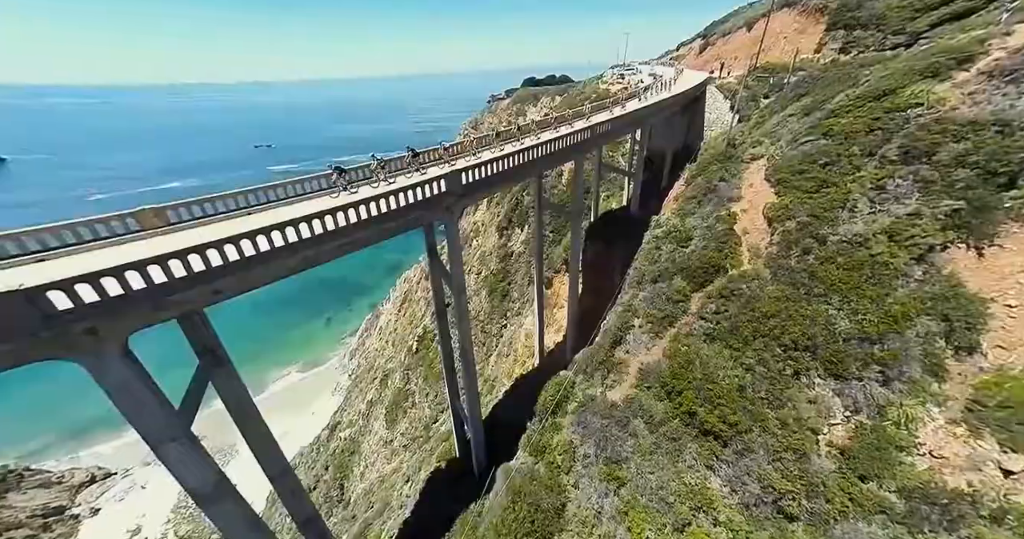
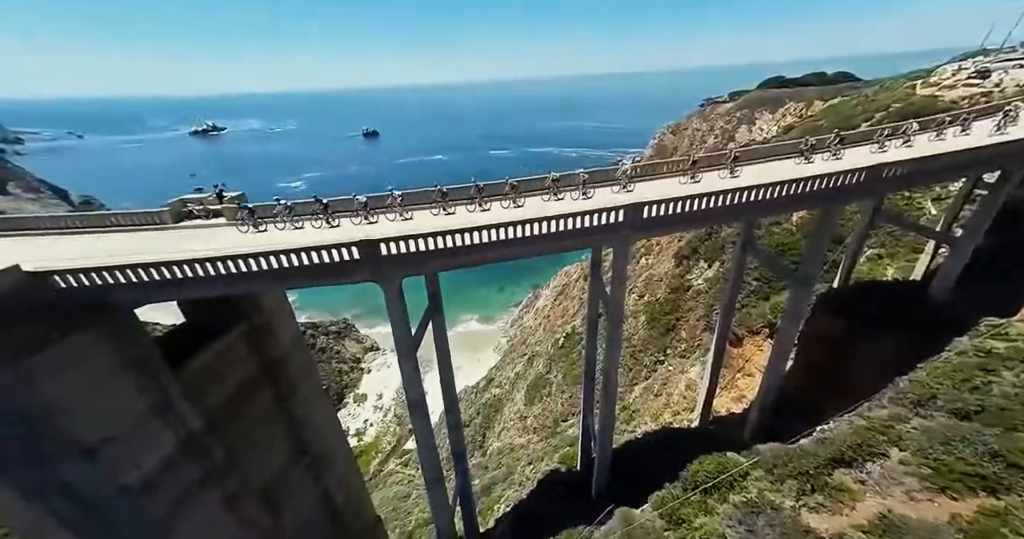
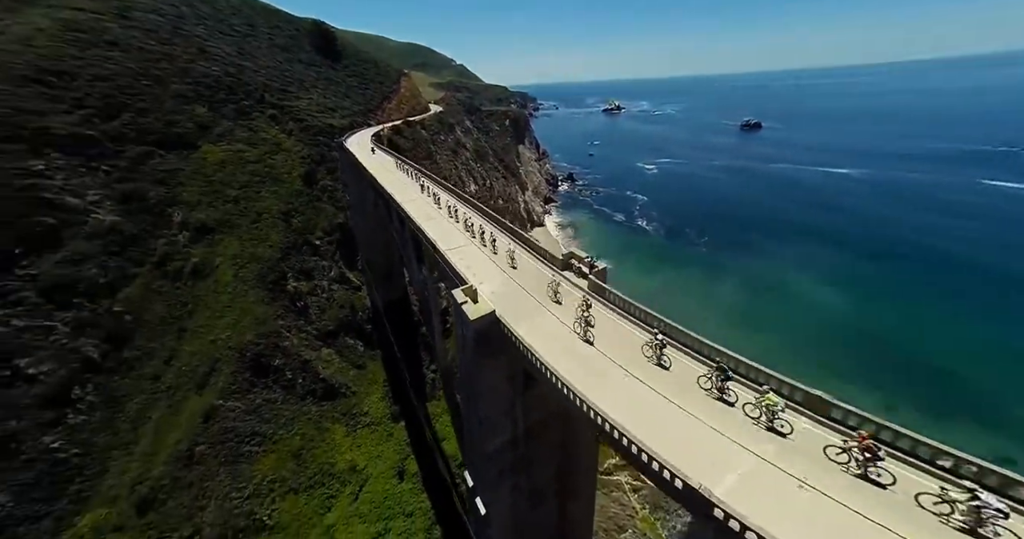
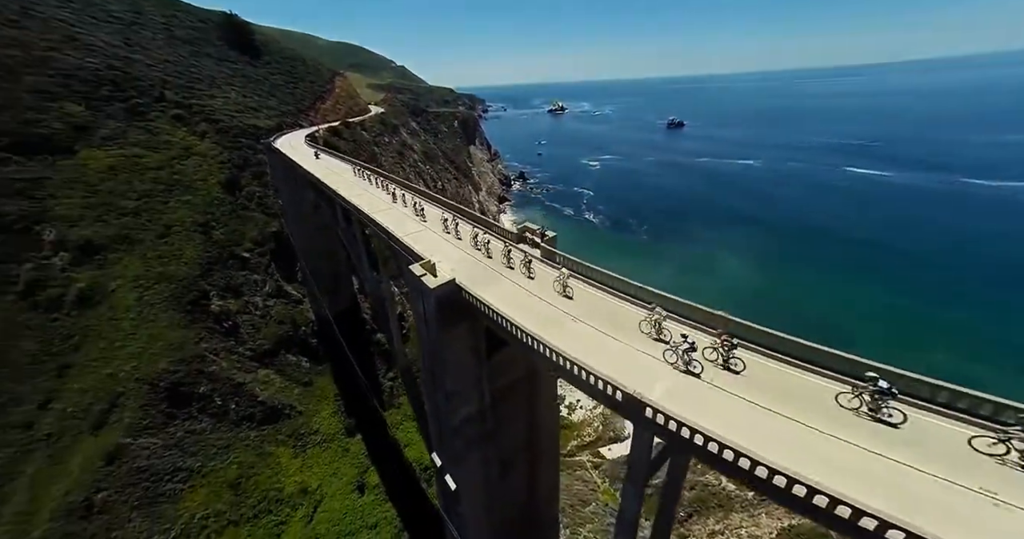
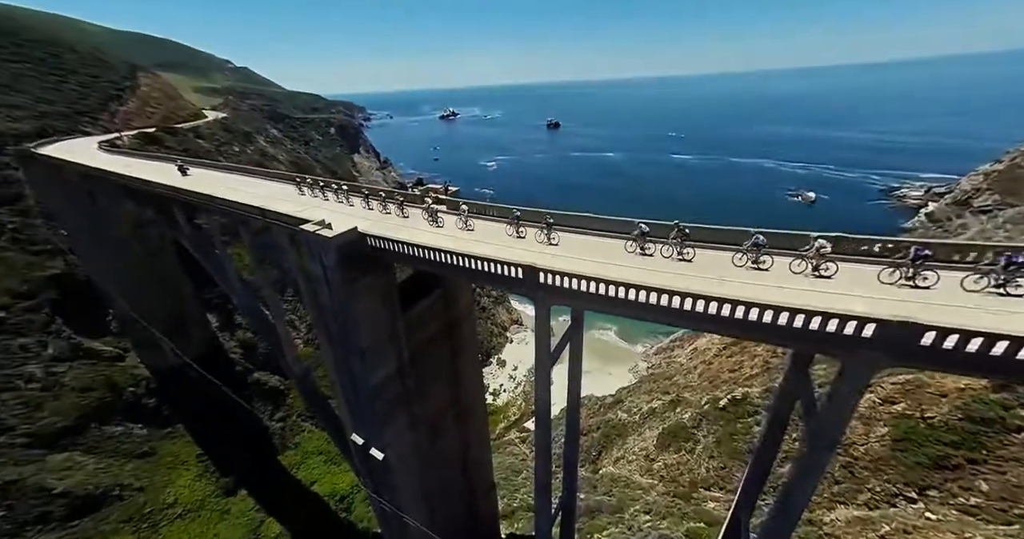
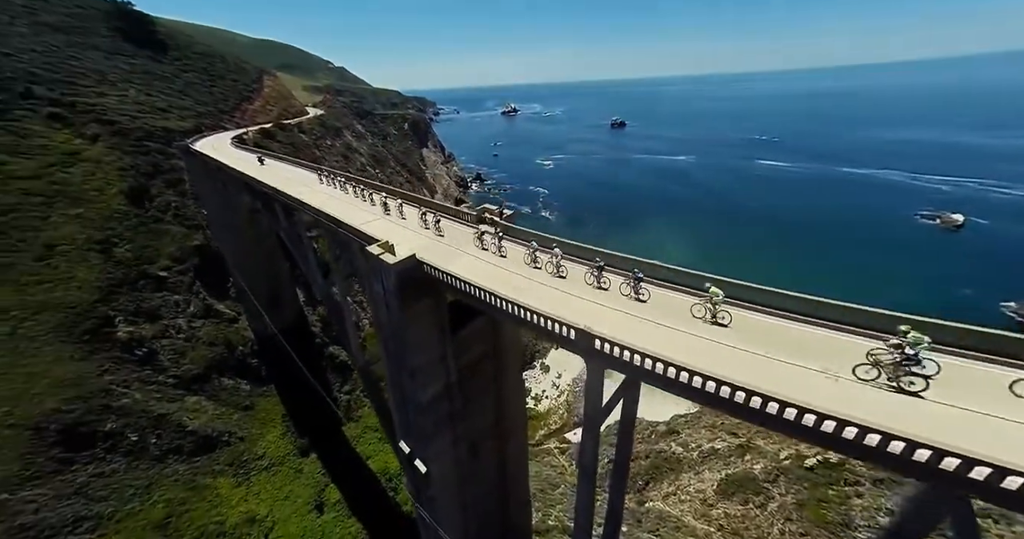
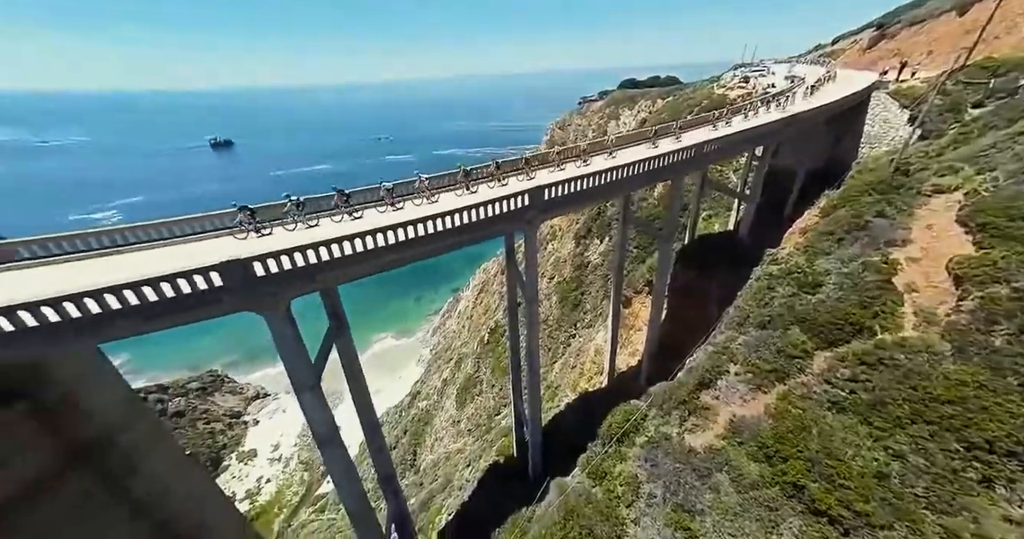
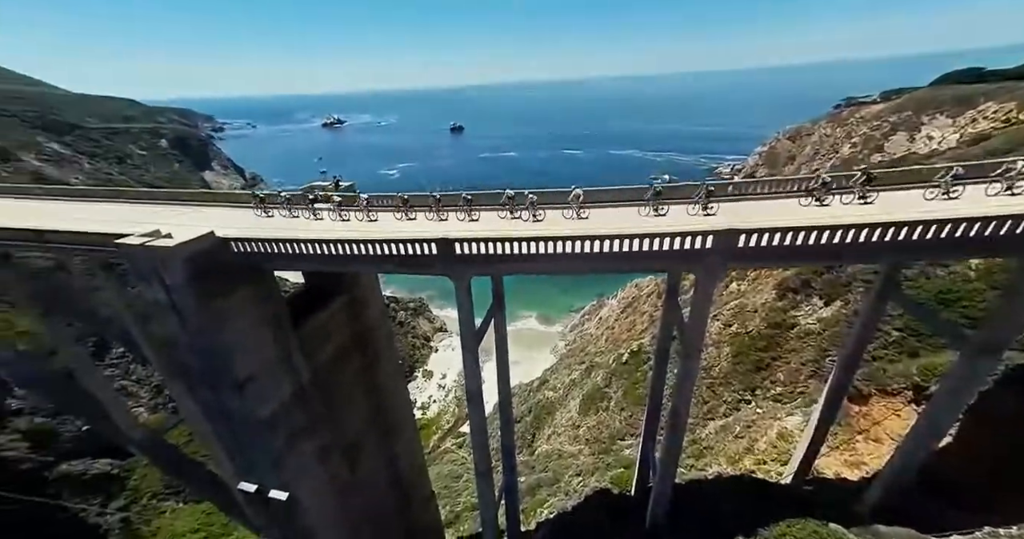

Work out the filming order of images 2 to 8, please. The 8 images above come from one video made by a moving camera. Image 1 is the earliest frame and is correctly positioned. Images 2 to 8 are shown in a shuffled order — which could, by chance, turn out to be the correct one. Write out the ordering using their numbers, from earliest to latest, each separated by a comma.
7, 2, 8, 5, 6, 4, 3
